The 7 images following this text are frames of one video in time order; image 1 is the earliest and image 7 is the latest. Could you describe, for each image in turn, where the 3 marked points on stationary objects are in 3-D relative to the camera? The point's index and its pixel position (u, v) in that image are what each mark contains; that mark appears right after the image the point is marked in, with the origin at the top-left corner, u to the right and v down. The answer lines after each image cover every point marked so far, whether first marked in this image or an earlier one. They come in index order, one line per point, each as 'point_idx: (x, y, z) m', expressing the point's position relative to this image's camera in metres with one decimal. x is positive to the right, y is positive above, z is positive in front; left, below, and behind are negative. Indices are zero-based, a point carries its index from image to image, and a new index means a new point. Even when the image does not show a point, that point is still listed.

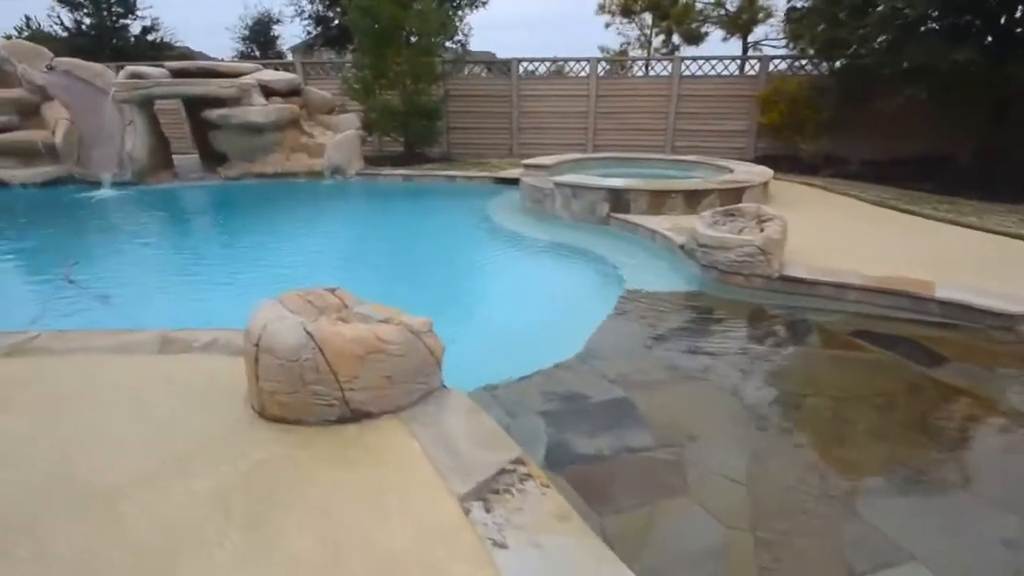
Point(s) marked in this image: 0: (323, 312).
0: (-1.2, -0.2, +2.8) m
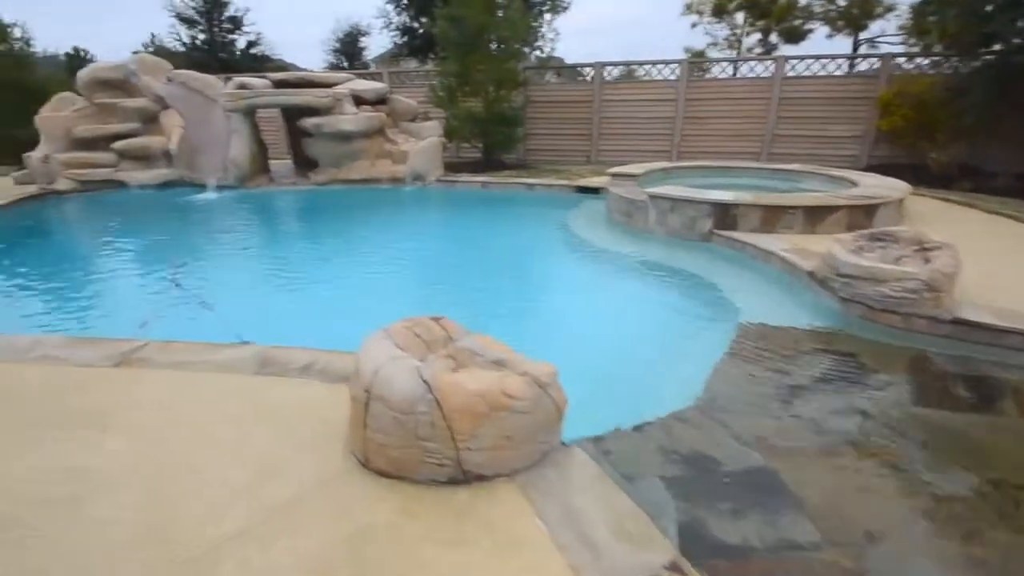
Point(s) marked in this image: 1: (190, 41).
0: (-0.5, -0.3, +2.5) m
1: (-13.7, +10.5, +18.3) m
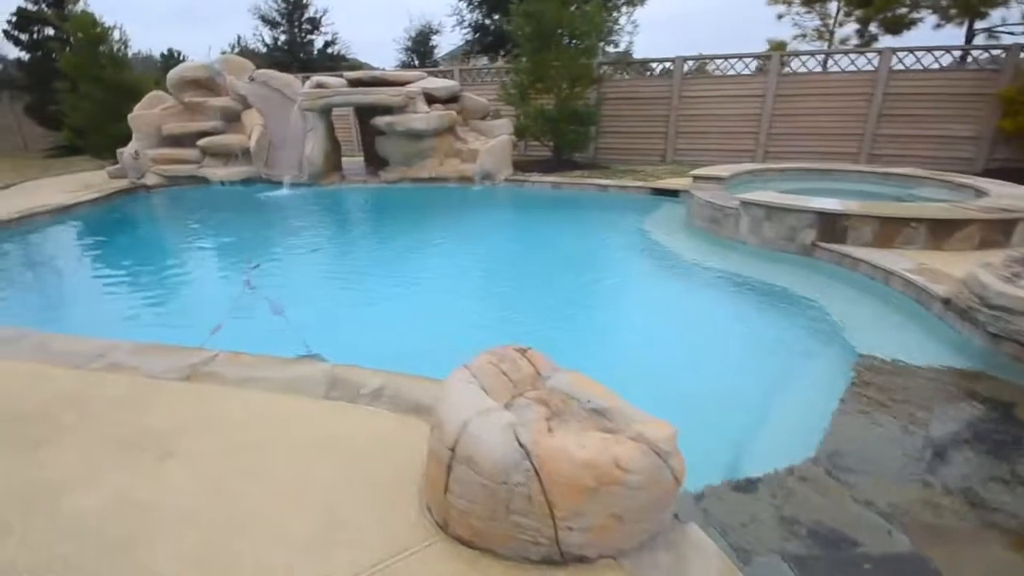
0: (0.0, -0.5, +2.1) m
1: (-10.7, +11.0, +19.3) m
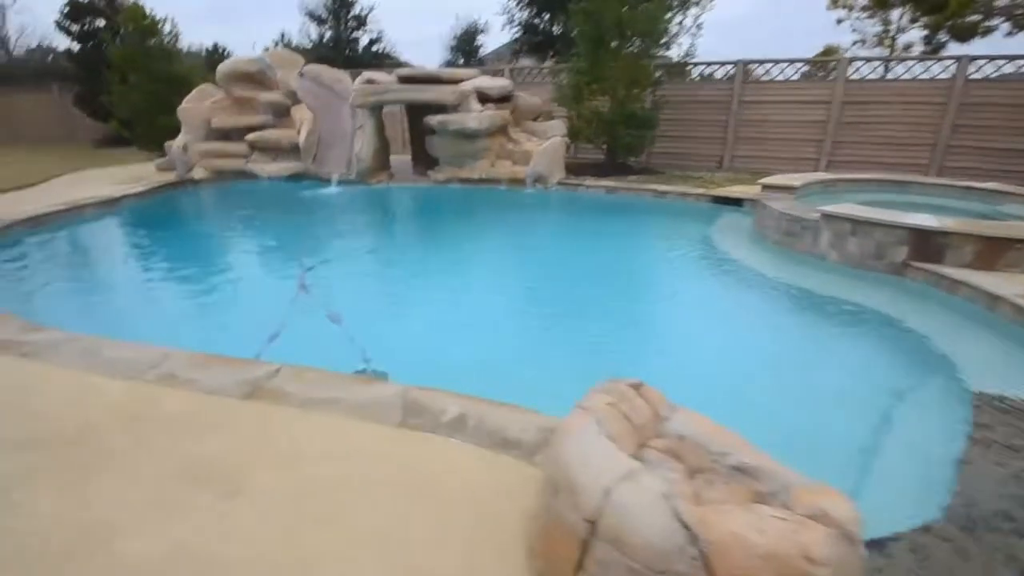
0: (+0.5, -0.6, +1.7) m
1: (-8.7, +11.2, +19.6) m
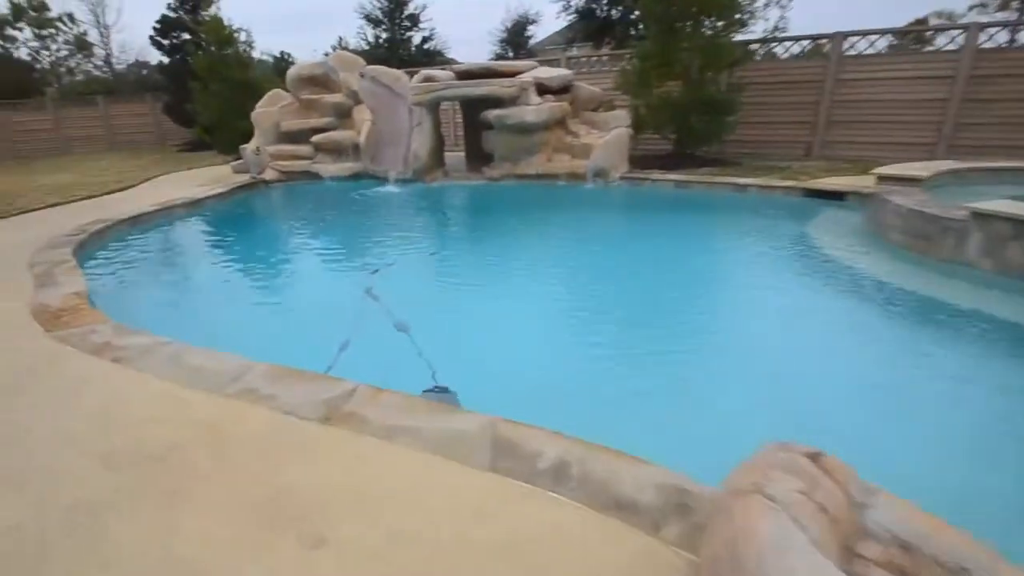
0: (+0.8, -0.7, +1.4) m
1: (-6.2, +11.4, +20.0) m
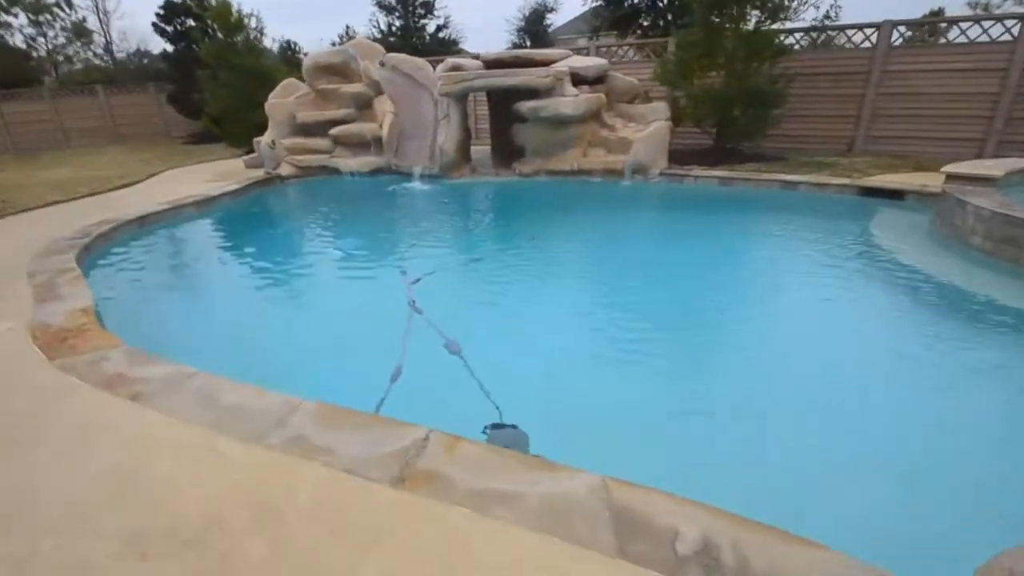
0: (+1.4, -0.9, +1.0) m
1: (-5.6, +11.5, +19.4) m
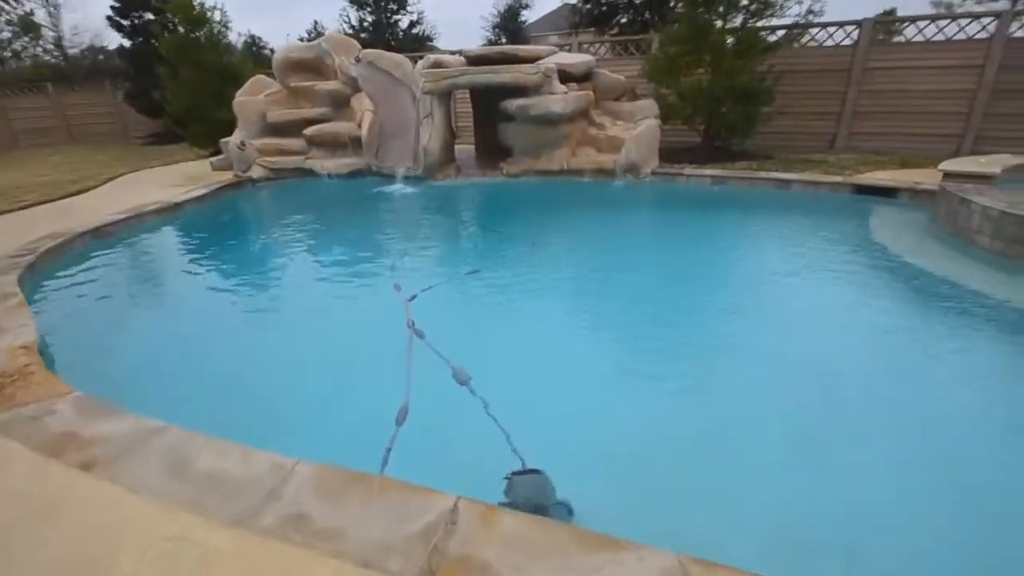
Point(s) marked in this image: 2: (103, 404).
0: (+1.6, -0.9, +0.7) m
1: (-6.6, +11.4, +18.8) m
2: (-2.5, -0.6, +2.7) m
